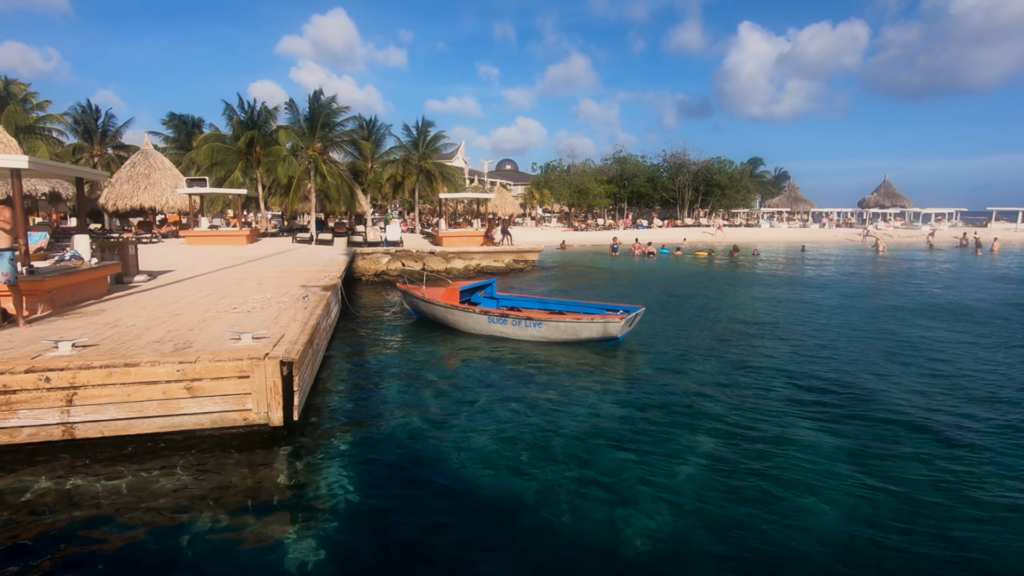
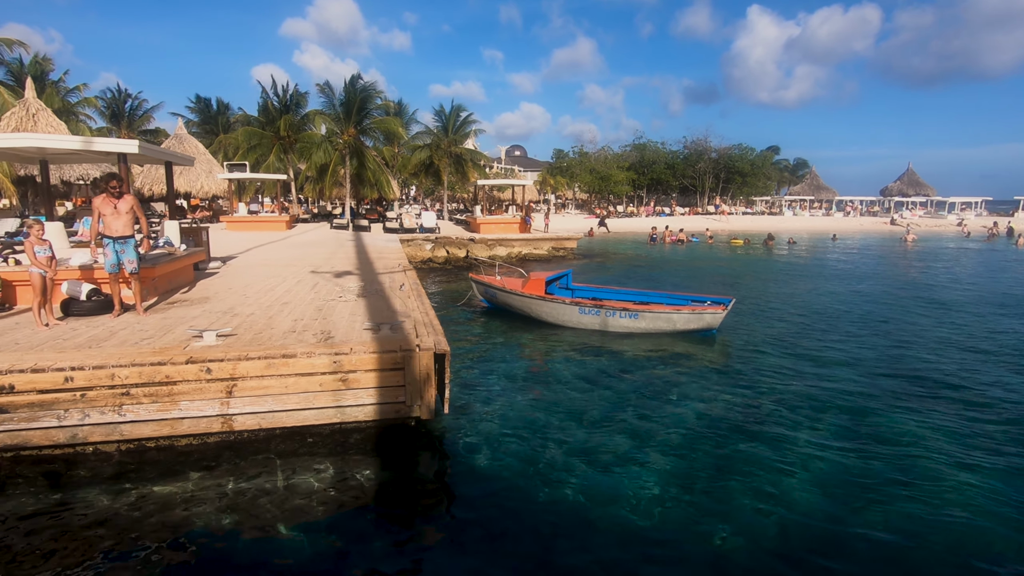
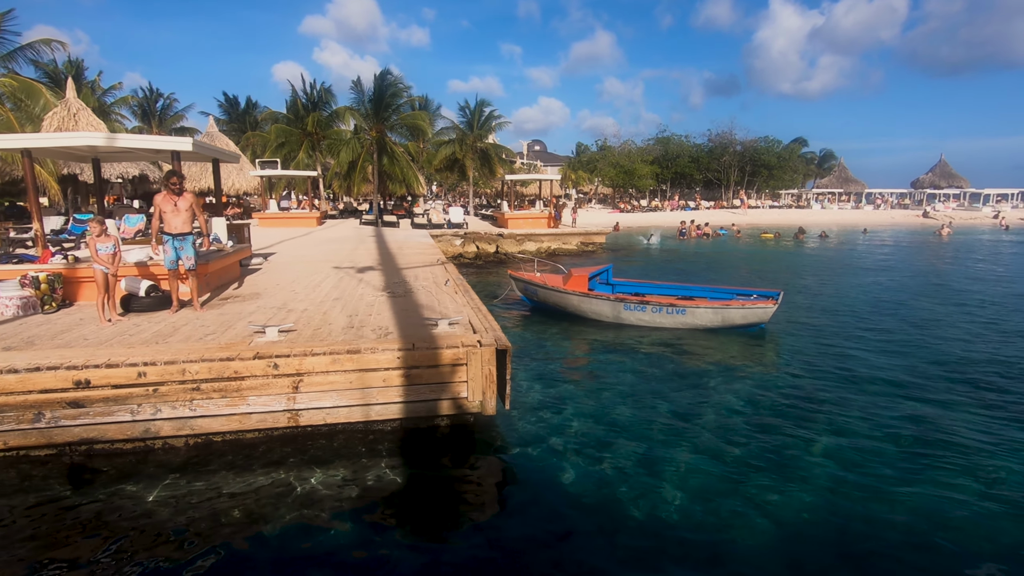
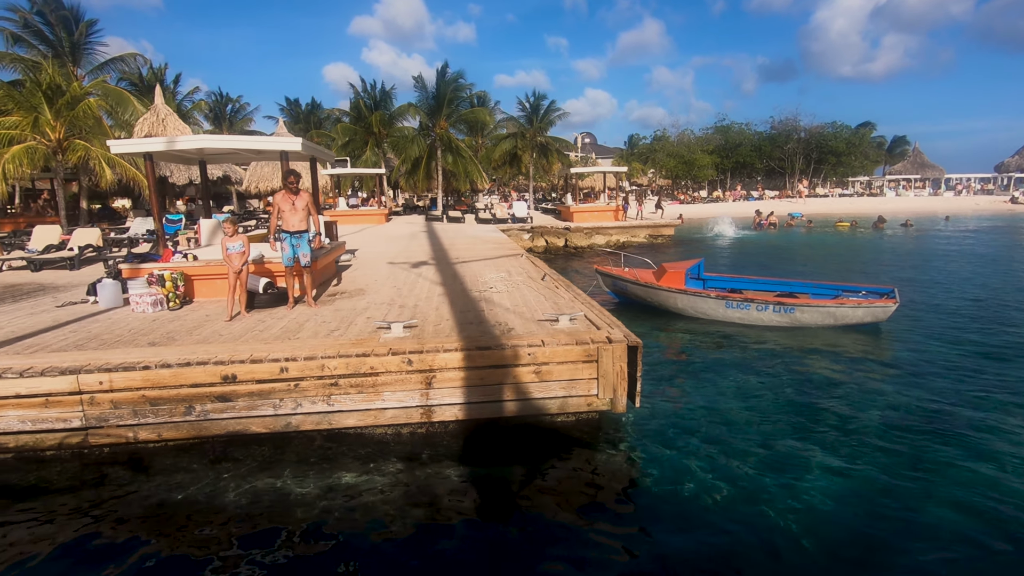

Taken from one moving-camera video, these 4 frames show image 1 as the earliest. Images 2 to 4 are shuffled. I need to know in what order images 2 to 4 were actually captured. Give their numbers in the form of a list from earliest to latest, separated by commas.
2, 3, 4
